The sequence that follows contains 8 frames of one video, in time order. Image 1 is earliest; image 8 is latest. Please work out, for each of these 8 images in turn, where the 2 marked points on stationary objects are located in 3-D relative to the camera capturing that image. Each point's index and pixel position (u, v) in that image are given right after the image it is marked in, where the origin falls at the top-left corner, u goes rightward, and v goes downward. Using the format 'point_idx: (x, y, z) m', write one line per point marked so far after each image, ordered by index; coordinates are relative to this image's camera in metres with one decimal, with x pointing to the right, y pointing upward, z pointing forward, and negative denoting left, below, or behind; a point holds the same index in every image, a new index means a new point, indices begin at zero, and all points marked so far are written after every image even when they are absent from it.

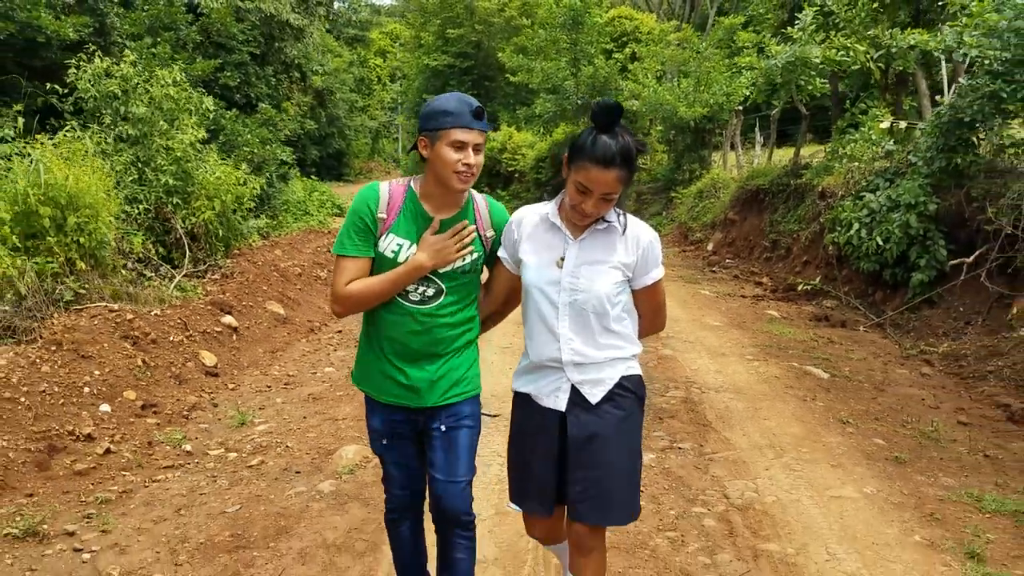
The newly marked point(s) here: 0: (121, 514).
0: (-1.4, -0.8, +3.4) m
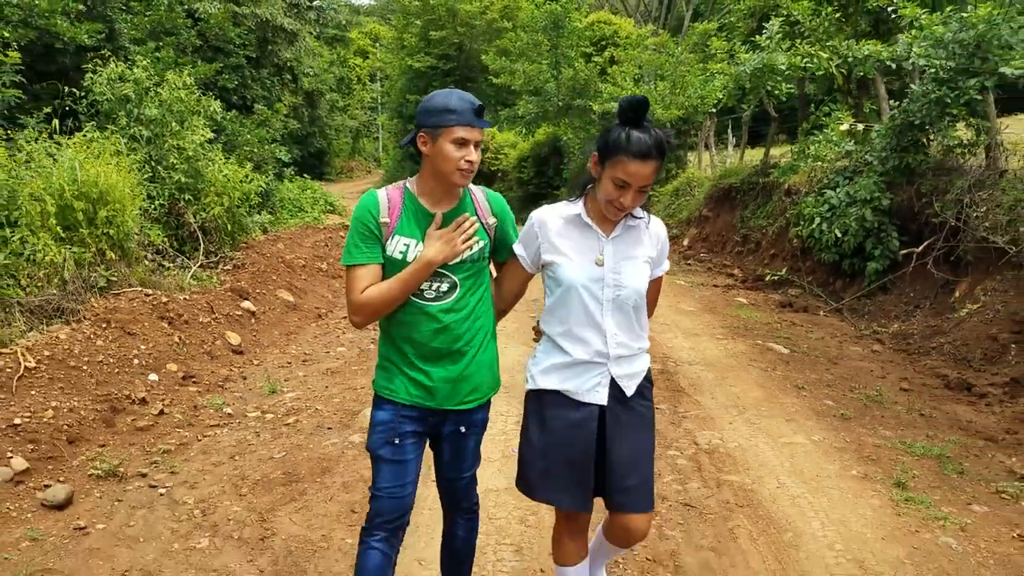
0: (-1.4, -0.7, +4.0) m
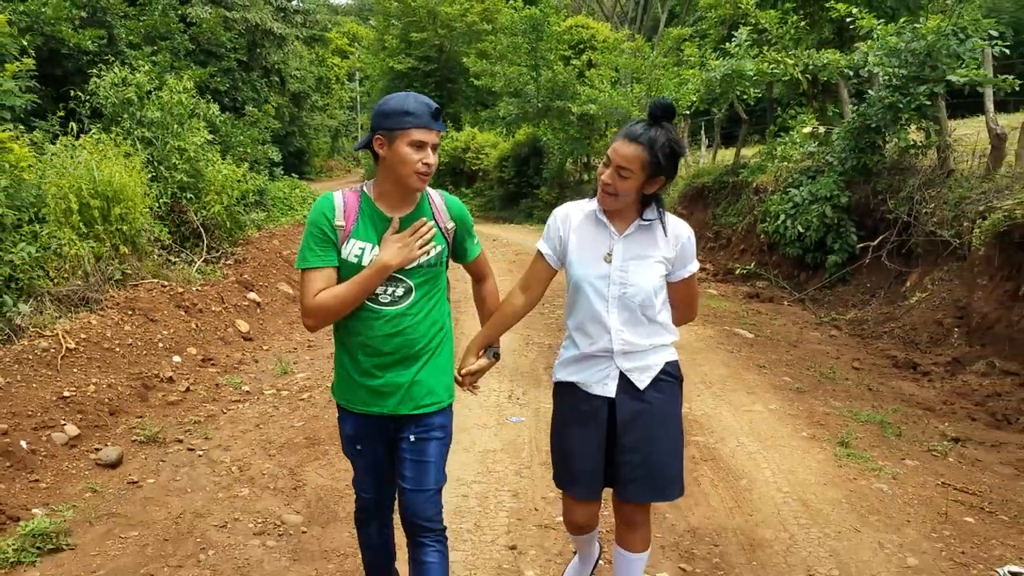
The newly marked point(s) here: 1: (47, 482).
0: (-1.5, -0.7, +4.5) m
1: (-1.9, -0.8, +3.7) m
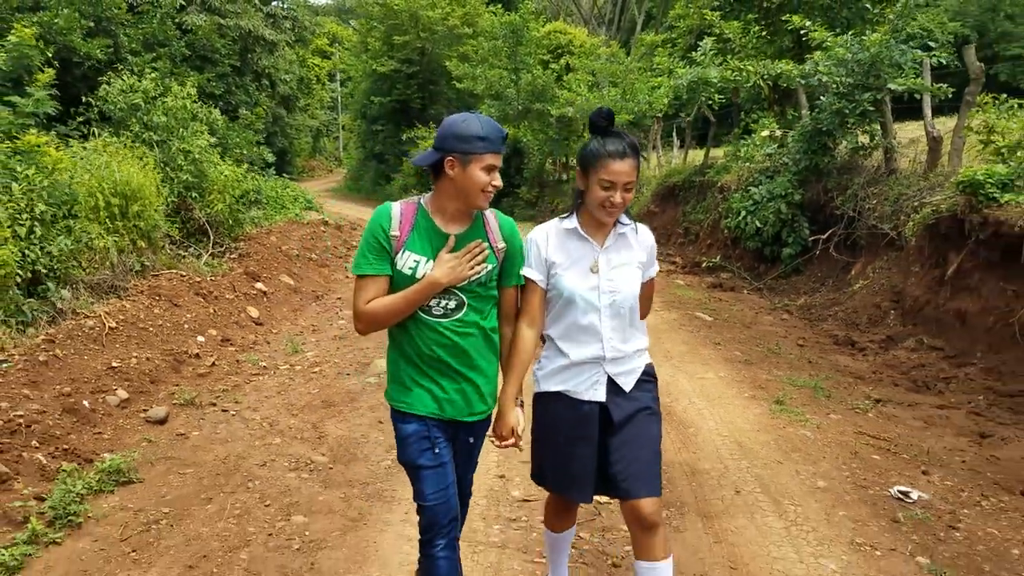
0: (-1.5, -0.6, +5.2) m
1: (-1.9, -0.7, +4.4) m
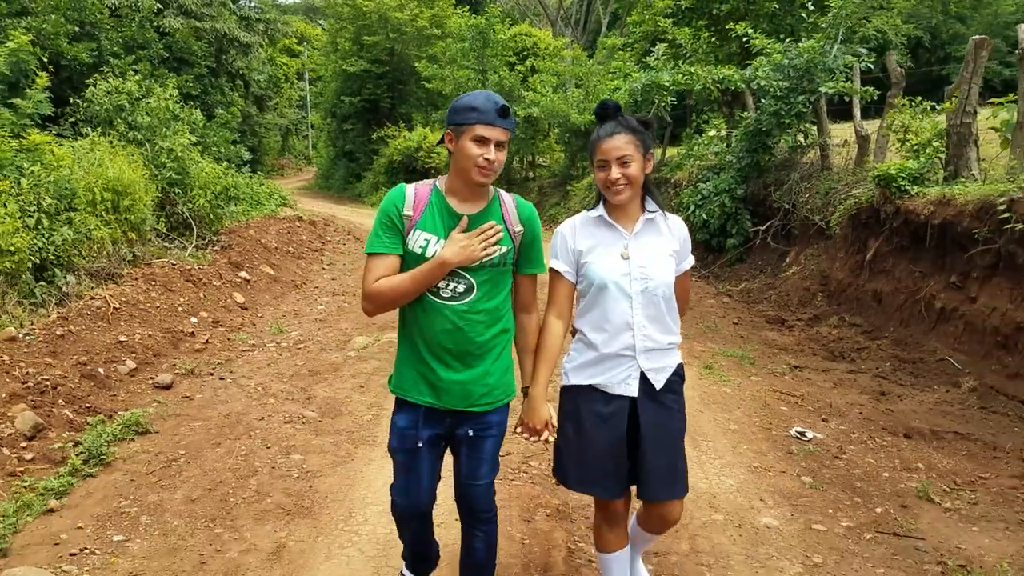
0: (-1.8, -0.5, +5.8) m
1: (-2.1, -0.6, +5.0) m
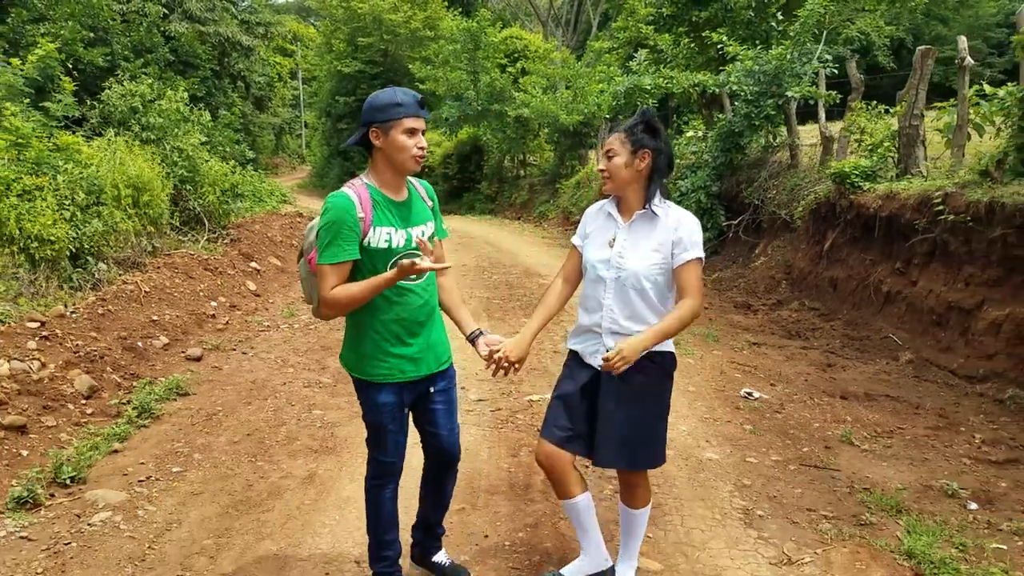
0: (-1.8, -0.4, +6.6) m
1: (-2.2, -0.5, +5.7) m
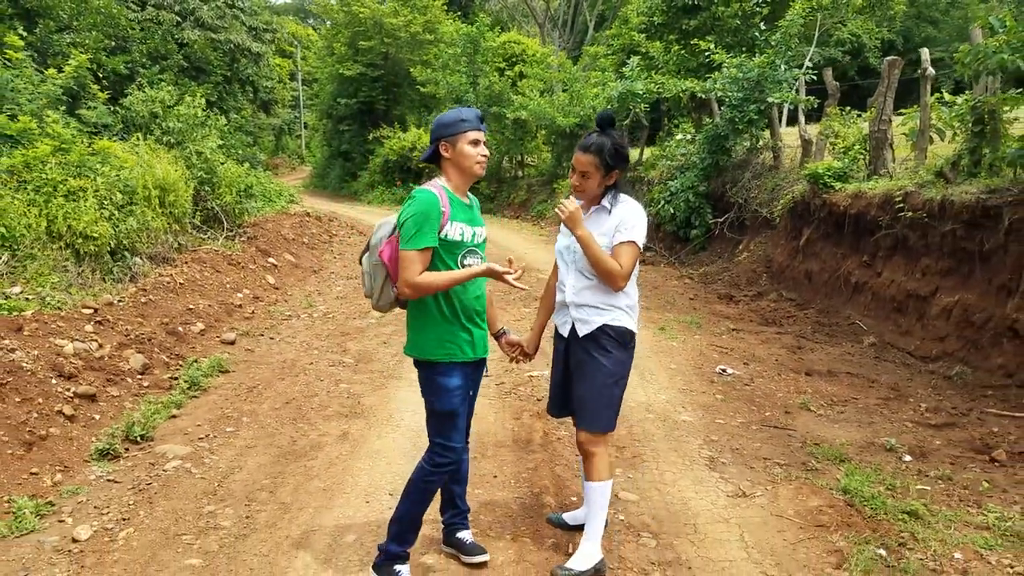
0: (-1.8, -0.3, +7.2) m
1: (-2.2, -0.4, +6.4) m
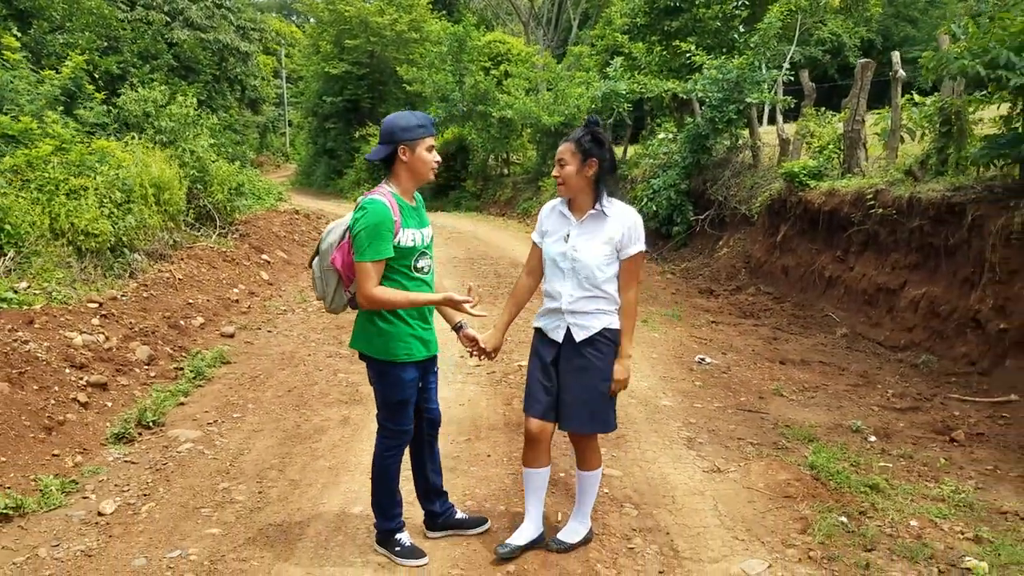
0: (-1.9, -0.3, +7.5) m
1: (-2.3, -0.4, +6.6) m
